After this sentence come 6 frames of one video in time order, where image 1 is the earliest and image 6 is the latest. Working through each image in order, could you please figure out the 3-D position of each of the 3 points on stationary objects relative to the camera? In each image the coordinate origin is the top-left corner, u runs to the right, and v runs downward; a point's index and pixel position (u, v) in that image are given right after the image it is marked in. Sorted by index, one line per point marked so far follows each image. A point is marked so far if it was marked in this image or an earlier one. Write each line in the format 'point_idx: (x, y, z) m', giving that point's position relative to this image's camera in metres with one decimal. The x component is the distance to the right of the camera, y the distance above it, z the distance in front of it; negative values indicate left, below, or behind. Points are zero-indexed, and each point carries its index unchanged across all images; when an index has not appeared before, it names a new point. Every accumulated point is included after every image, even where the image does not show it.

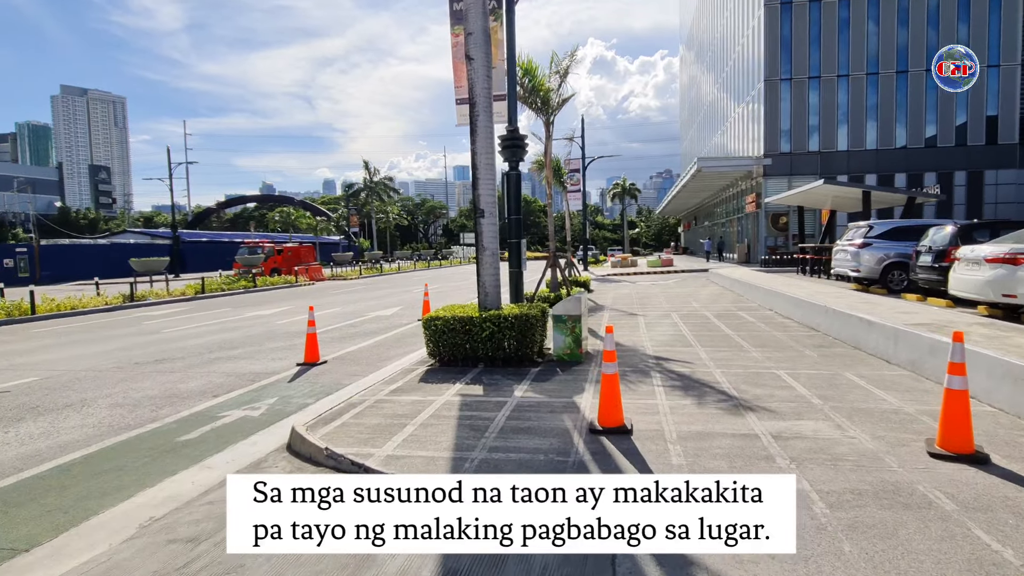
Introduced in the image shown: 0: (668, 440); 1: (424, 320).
0: (+1.8, -1.7, +5.2) m
1: (-1.6, -0.6, +8.7) m
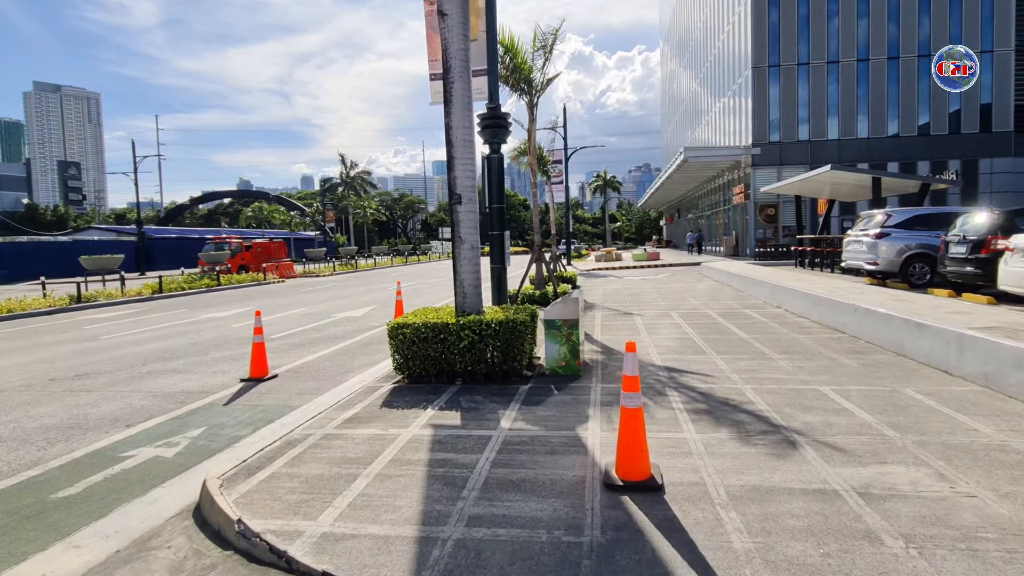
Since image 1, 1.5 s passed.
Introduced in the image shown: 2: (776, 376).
0: (+1.7, -1.7, +3.7) m
1: (-1.9, -0.6, +7.1) m
2: (+3.9, -1.3, +6.7) m
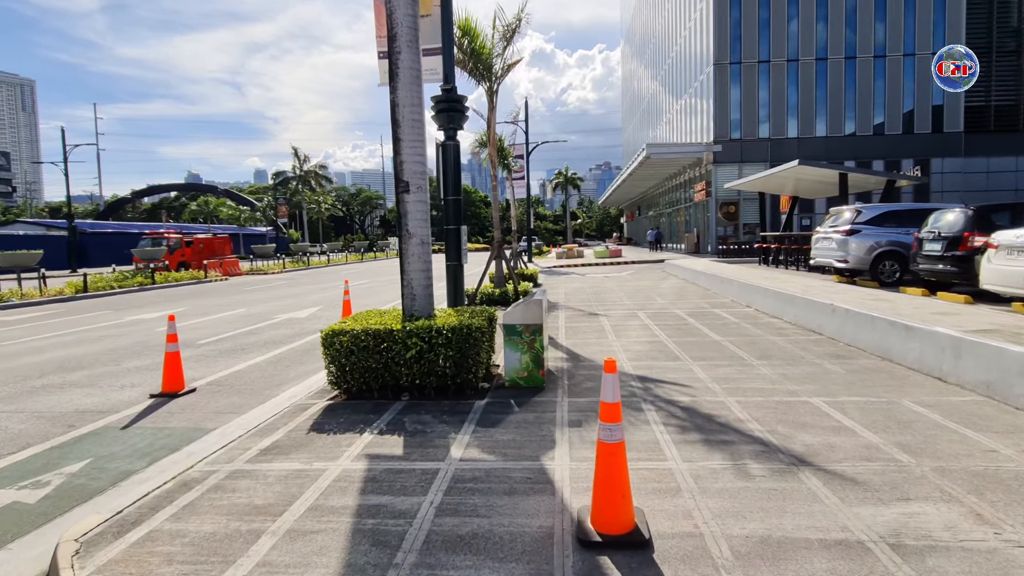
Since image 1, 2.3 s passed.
0: (+1.3, -1.7, +2.9) m
1: (-2.4, -0.6, +6.0) m
2: (+3.3, -1.3, +6.0) m
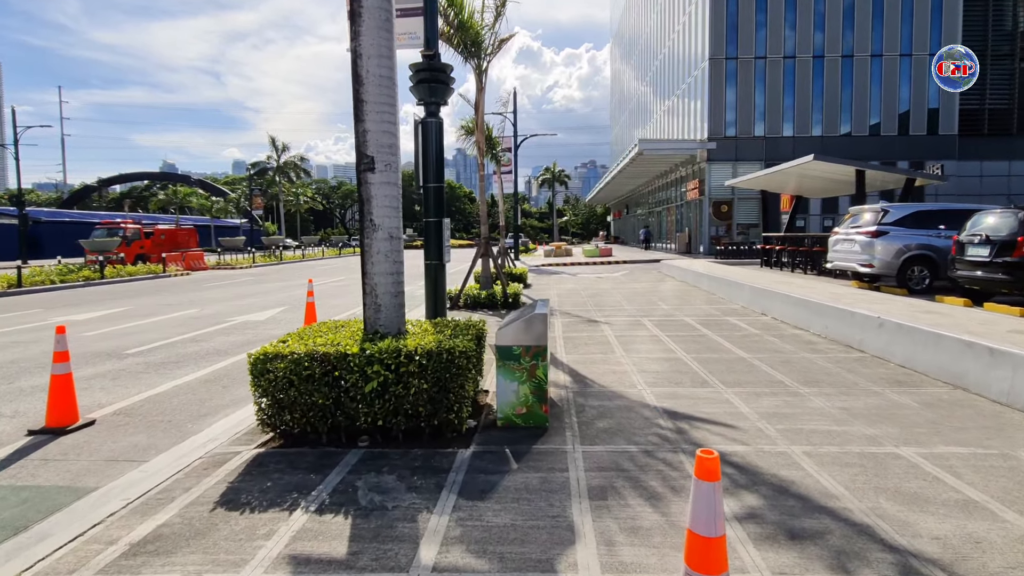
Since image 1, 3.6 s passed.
0: (+1.4, -1.9, +1.5) m
1: (-2.5, -0.7, +4.4) m
2: (+3.2, -1.4, +4.7) m
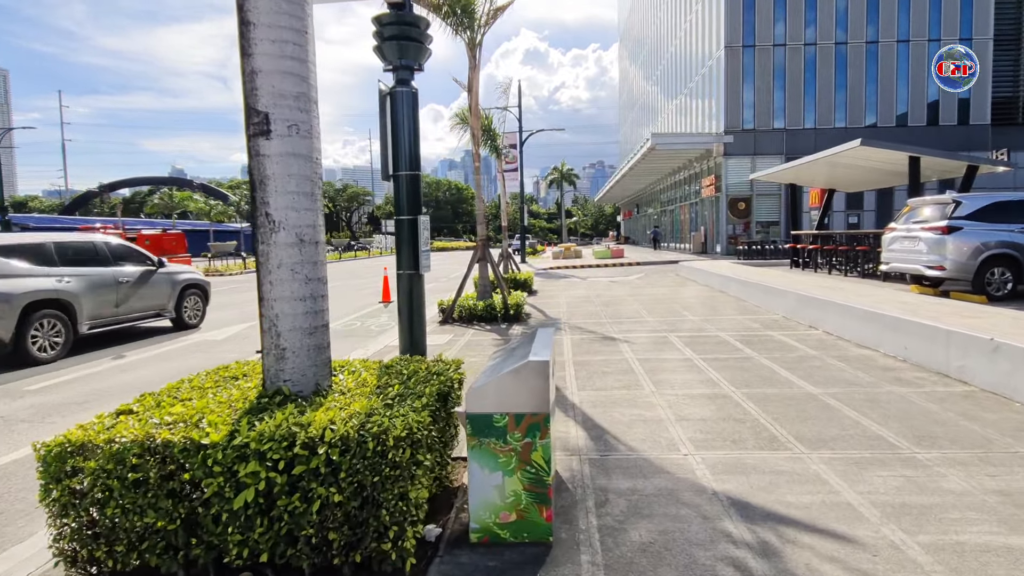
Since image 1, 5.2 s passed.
0: (+1.2, -2.1, -0.3) m
1: (-2.6, -0.9, +2.7) m
2: (+3.1, -1.6, +2.9) m
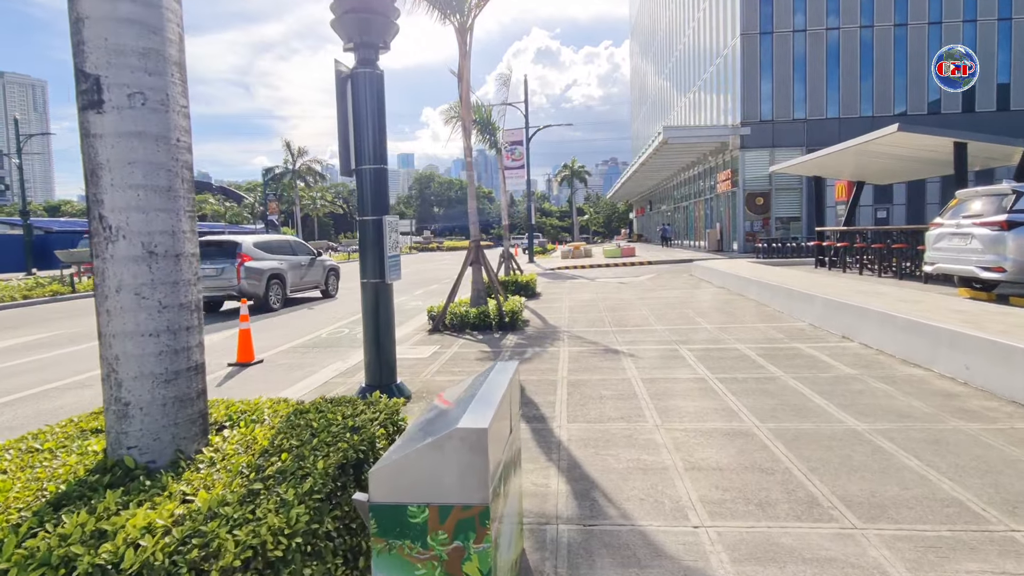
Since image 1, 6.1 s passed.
0: (+0.8, -2.2, -1.3) m
1: (-3.0, -1.1, +1.8) m
2: (+2.8, -1.7, +1.8) m
